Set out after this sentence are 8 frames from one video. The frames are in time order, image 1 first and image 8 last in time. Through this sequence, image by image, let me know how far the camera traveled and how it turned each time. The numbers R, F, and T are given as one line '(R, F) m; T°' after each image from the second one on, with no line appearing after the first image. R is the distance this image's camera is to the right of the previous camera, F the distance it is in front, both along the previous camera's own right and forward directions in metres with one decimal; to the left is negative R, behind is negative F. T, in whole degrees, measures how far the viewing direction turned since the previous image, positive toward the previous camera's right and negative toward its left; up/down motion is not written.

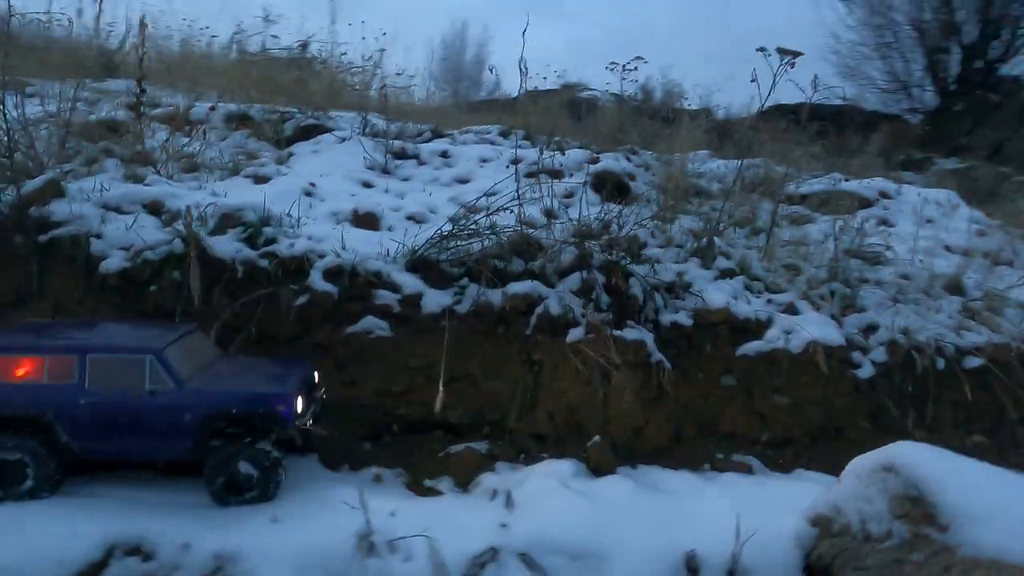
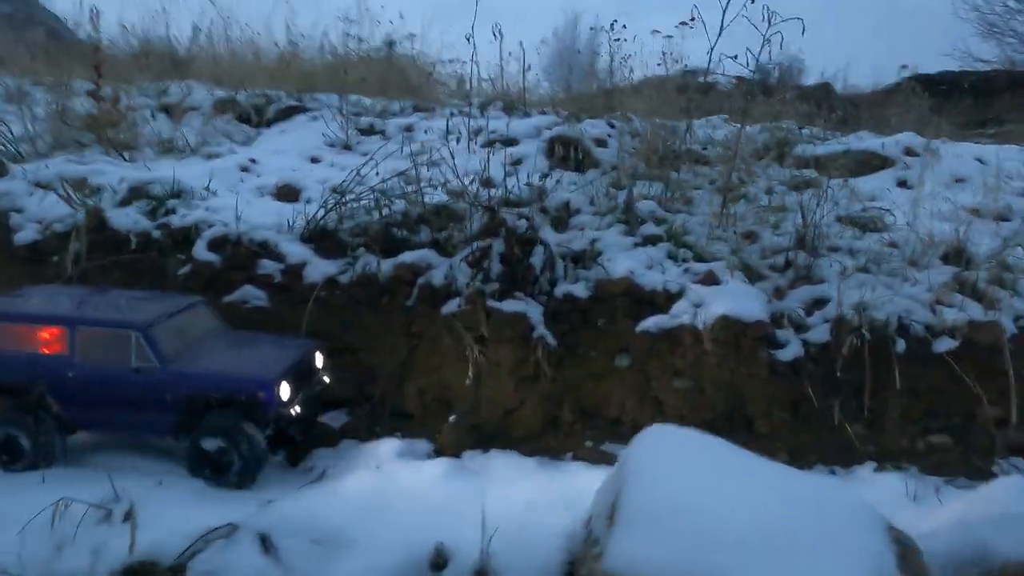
(+1.8, +0.6) m; -11°
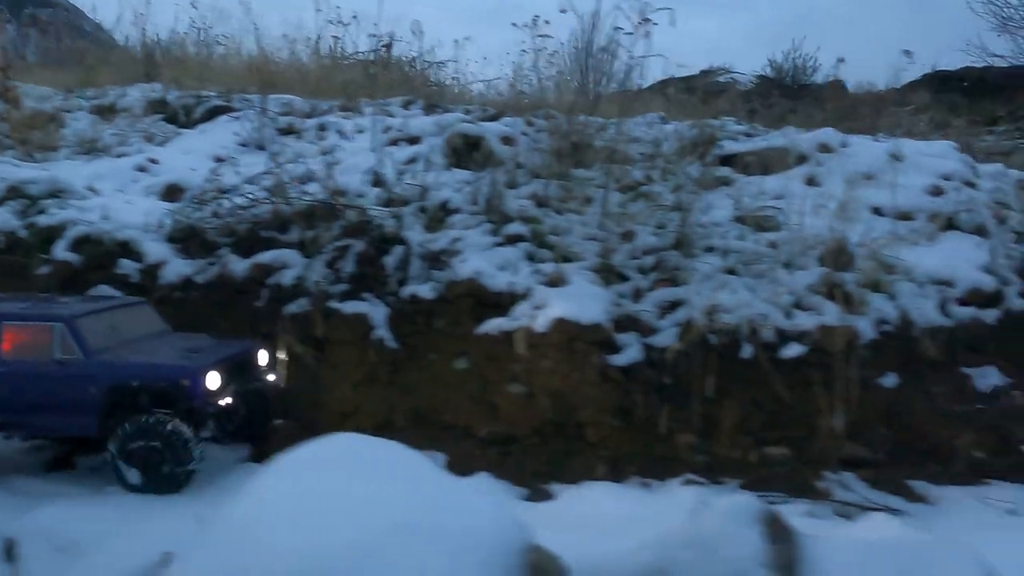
(+1.2, +0.2) m; -3°
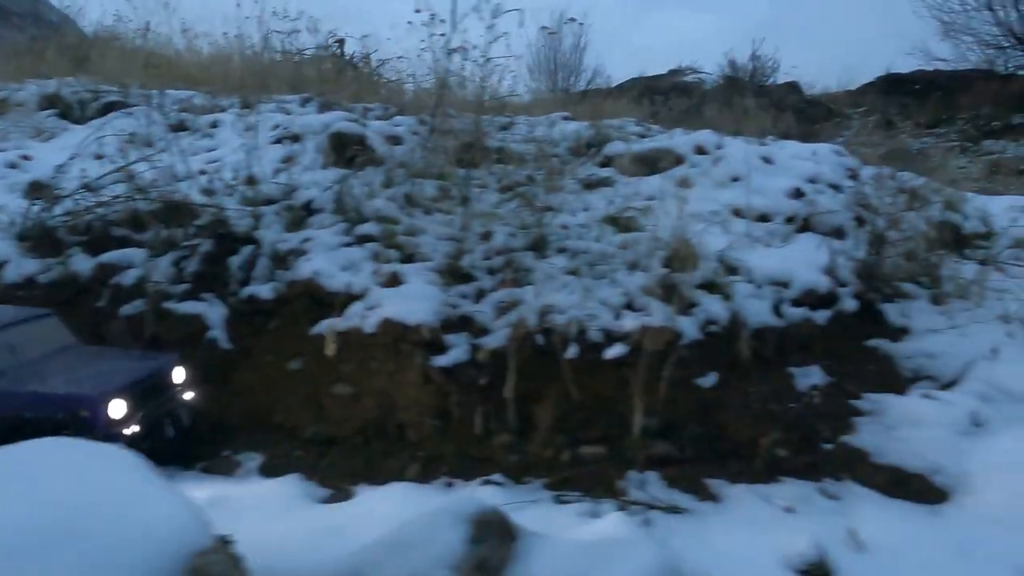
(+0.9, 0.0) m; +2°
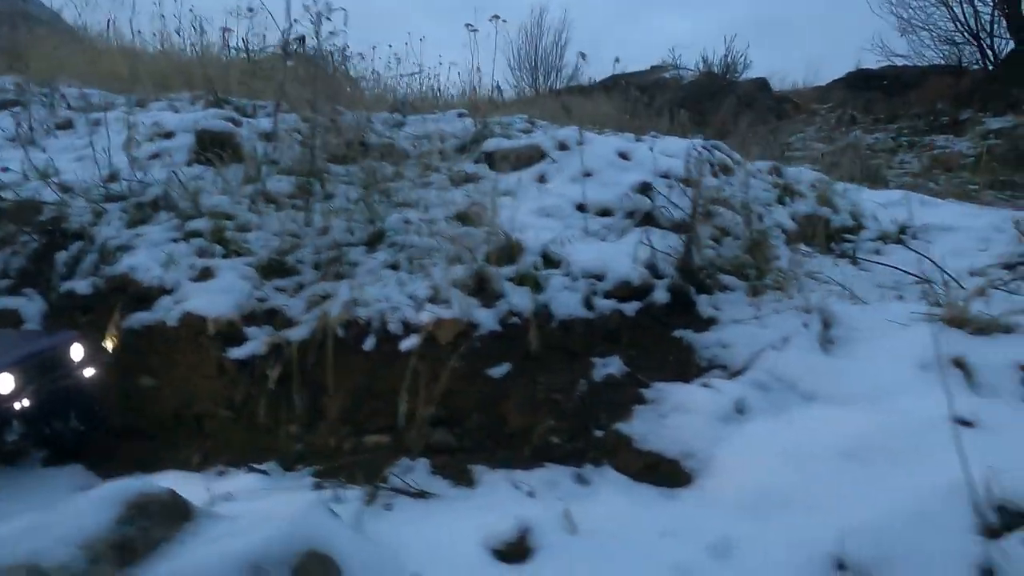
(+1.2, -0.1) m; 0°
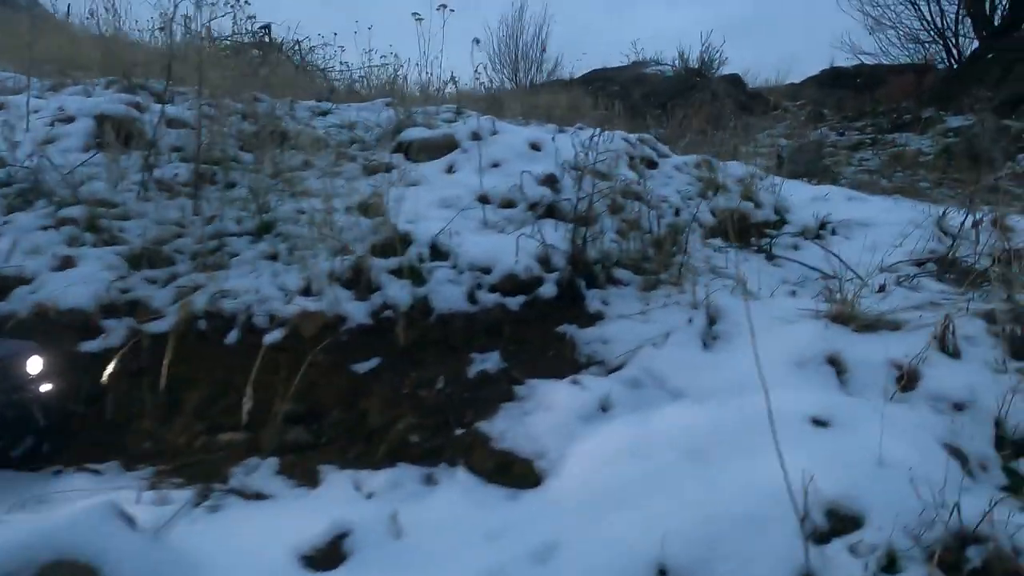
(+0.7, +0.1) m; +1°
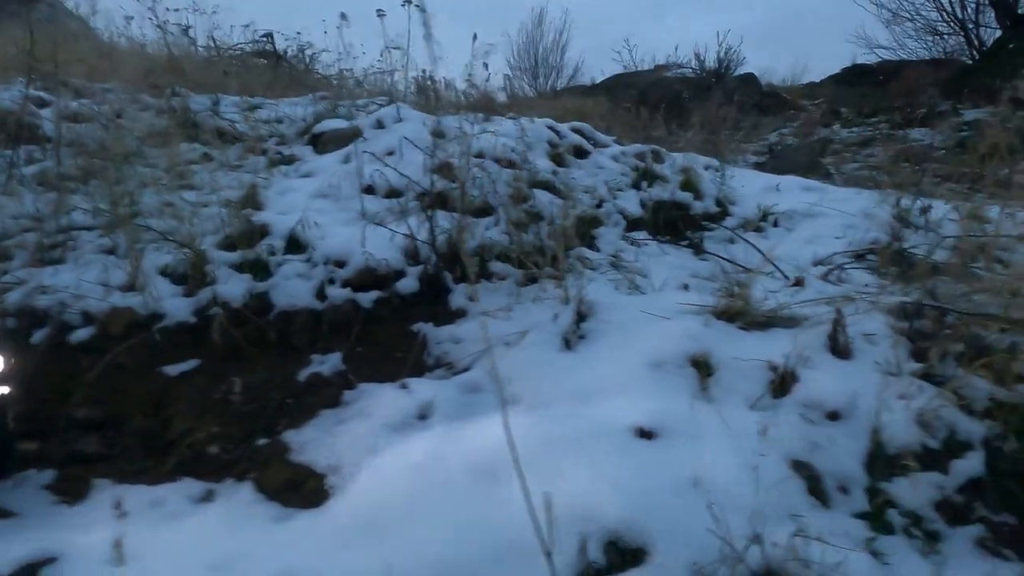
(+1.1, +0.5) m; -3°
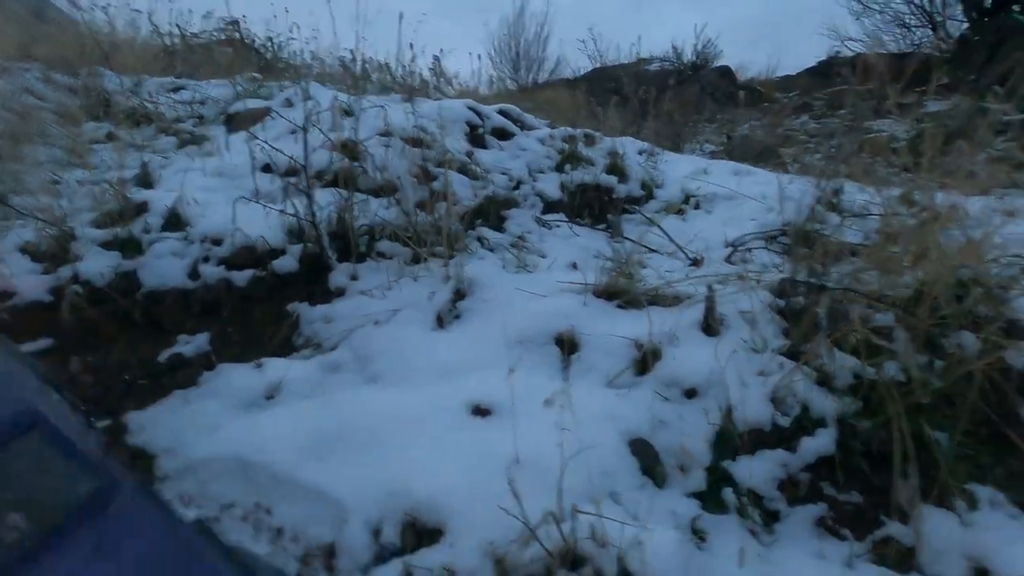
(+0.6, +0.1) m; +1°
